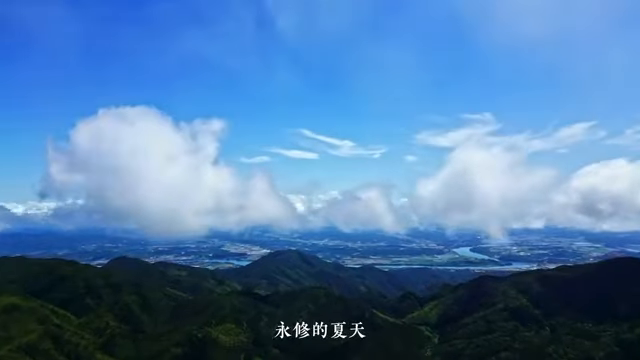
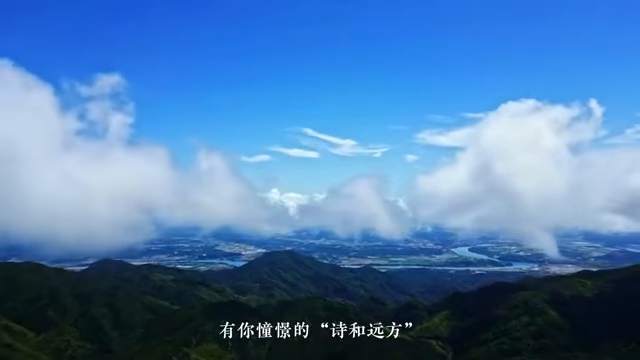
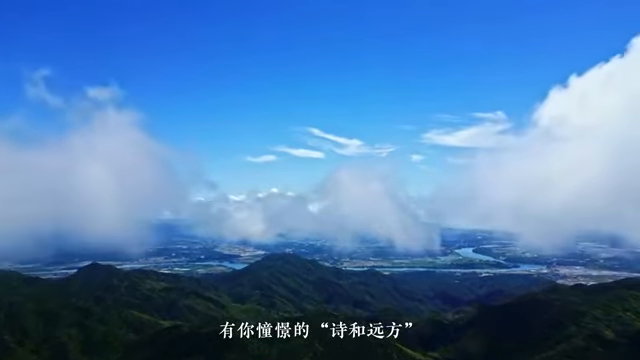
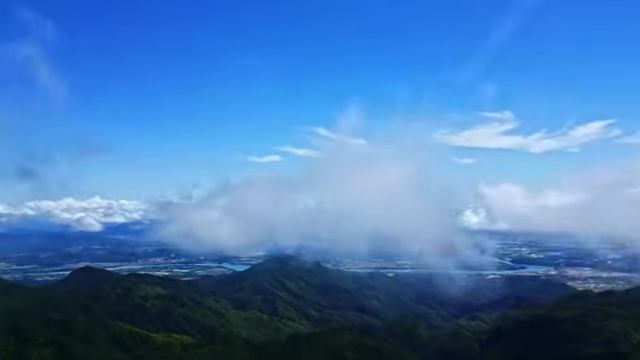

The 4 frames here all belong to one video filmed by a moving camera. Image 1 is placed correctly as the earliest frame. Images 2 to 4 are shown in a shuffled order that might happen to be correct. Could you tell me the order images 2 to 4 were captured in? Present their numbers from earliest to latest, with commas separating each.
2, 3, 4
